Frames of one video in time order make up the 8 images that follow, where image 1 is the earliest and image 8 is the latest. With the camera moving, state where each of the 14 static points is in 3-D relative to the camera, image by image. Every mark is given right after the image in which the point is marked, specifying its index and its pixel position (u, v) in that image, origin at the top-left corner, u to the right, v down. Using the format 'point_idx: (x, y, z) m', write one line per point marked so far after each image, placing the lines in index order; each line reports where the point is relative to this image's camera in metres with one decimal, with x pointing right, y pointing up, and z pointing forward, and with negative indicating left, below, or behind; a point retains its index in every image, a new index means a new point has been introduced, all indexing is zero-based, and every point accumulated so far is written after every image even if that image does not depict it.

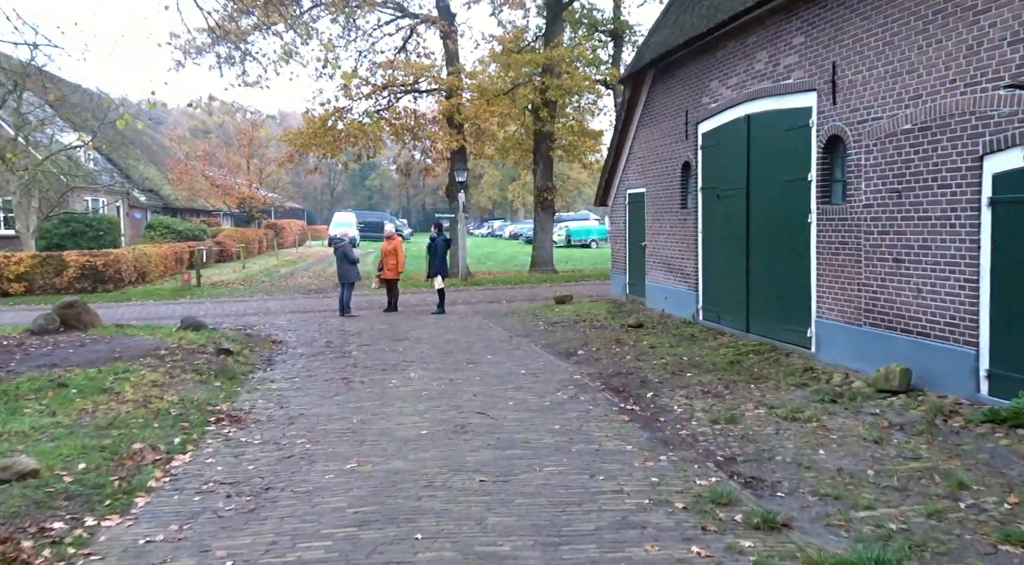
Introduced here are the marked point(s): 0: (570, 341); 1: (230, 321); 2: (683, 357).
0: (+0.9, -0.9, +14.4) m
1: (-5.6, -0.8, +19.0) m
2: (+2.1, -0.9, +11.9) m
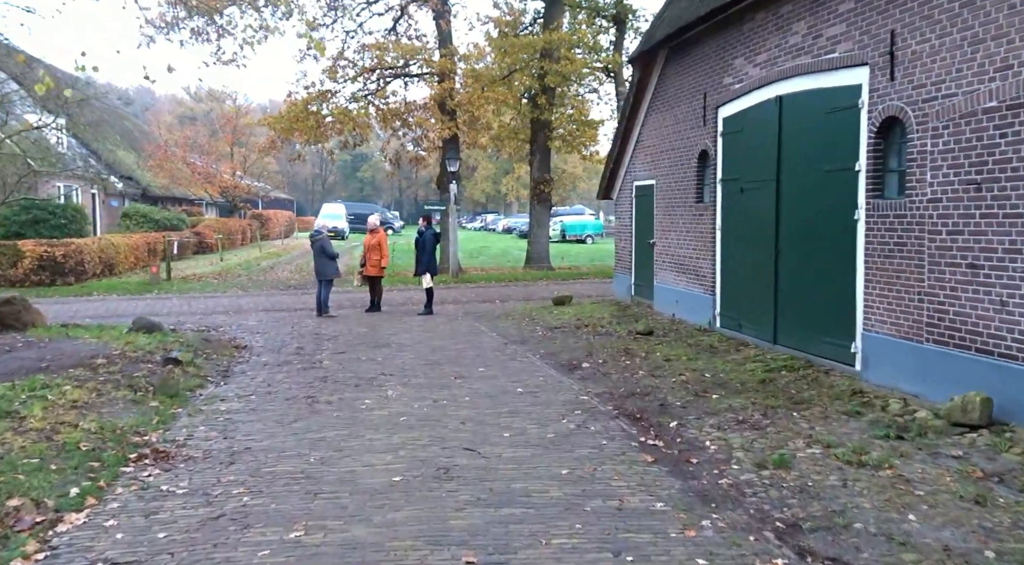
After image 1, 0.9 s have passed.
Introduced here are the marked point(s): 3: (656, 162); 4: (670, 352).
0: (+0.8, -0.9, +12.7) m
1: (-5.7, -0.7, +17.3) m
2: (+2.1, -1.0, +10.2) m
3: (+2.4, +2.1, +16.3) m
4: (+2.0, -0.9, +11.9) m
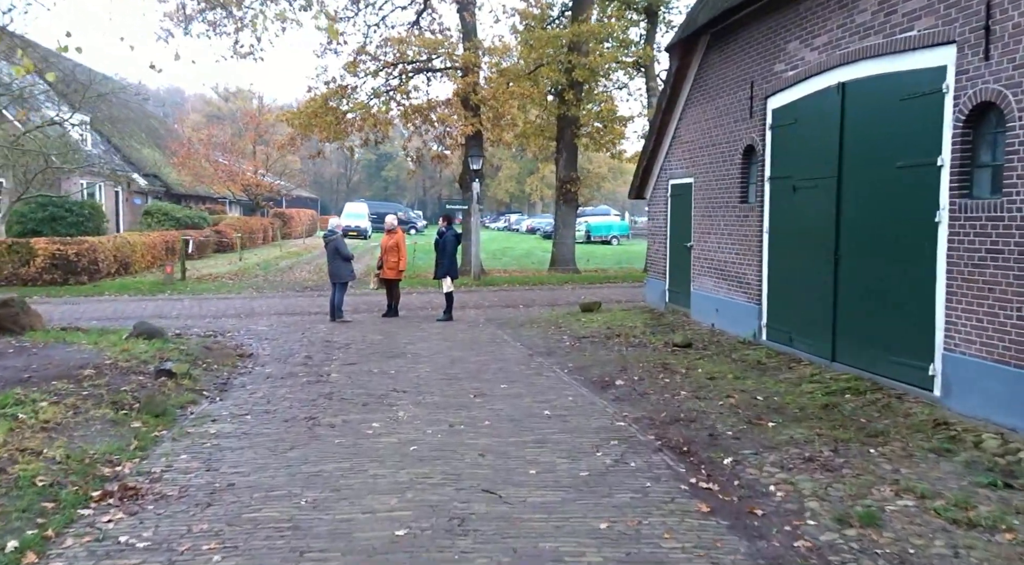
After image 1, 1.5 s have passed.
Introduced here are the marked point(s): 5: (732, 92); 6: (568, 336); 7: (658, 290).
0: (+1.1, -1.0, +11.6) m
1: (-5.3, -0.7, +16.3) m
2: (+2.3, -1.1, +9.1) m
3: (+2.9, +2.0, +15.1) m
4: (+2.3, -1.0, +10.7) m
5: (+3.0, +2.6, +13.3) m
6: (+0.8, -0.8, +14.4) m
7: (+2.6, -0.1, +17.0) m
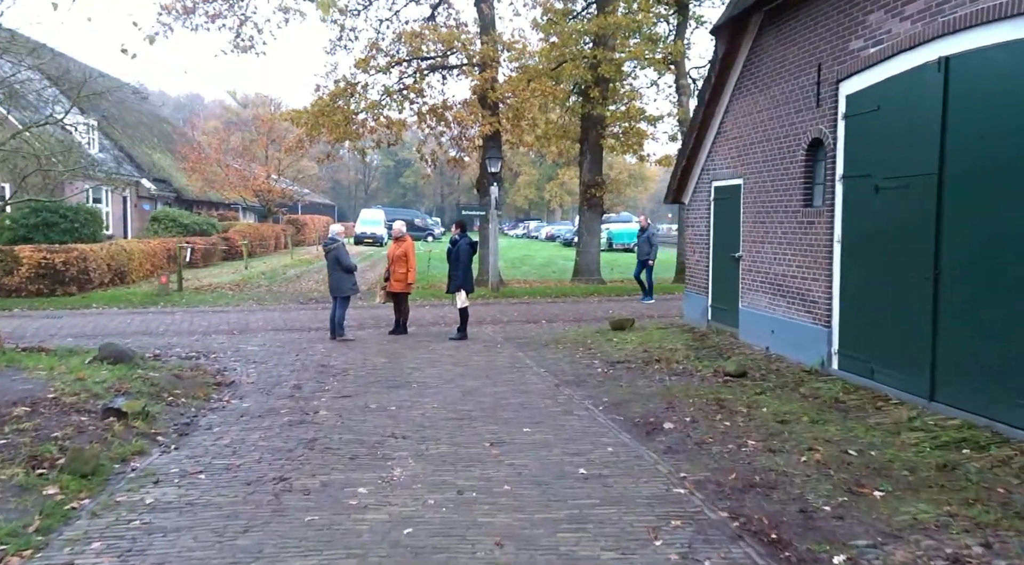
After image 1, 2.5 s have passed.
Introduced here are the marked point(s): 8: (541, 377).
0: (+1.4, -1.2, +9.7) m
1: (-5.0, -0.9, +14.5) m
2: (+2.5, -1.3, +7.2) m
3: (+3.2, +1.8, +13.2) m
4: (+2.5, -1.2, +8.8) m
5: (+3.3, +2.4, +11.4) m
6: (+1.1, -1.0, +12.5) m
7: (+2.9, -0.4, +15.1) m
8: (+0.3, -1.1, +11.4) m
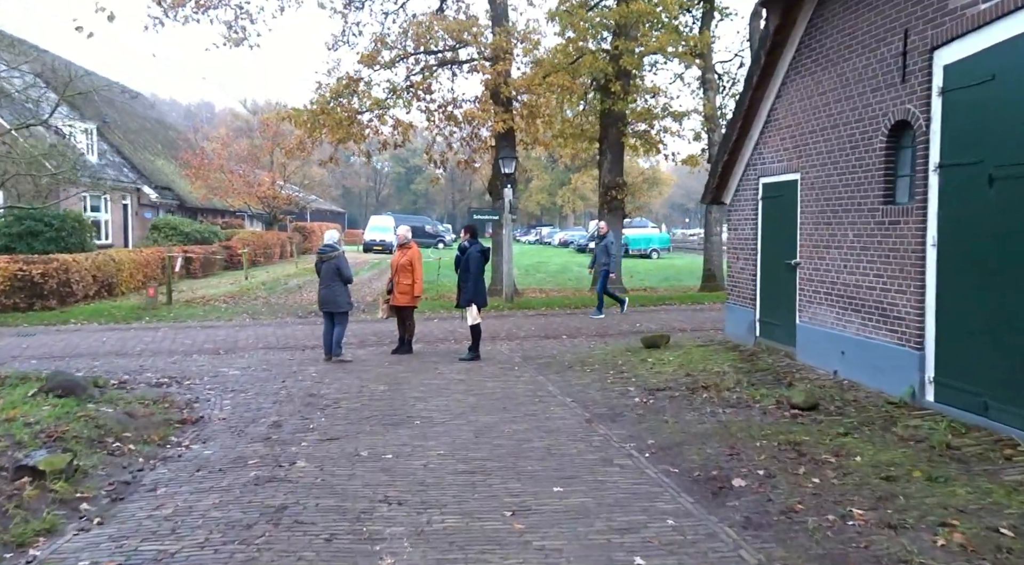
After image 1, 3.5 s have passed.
0: (+1.6, -1.3, +7.8) m
1: (-4.7, -1.1, +12.8) m
2: (+2.7, -1.4, +5.3) m
3: (+3.4, +1.6, +11.3) m
4: (+2.7, -1.3, +6.9) m
5: (+3.5, +2.3, +9.5) m
6: (+1.4, -1.2, +10.6) m
7: (+3.2, -0.5, +13.2) m
8: (+0.6, -1.3, +9.5) m
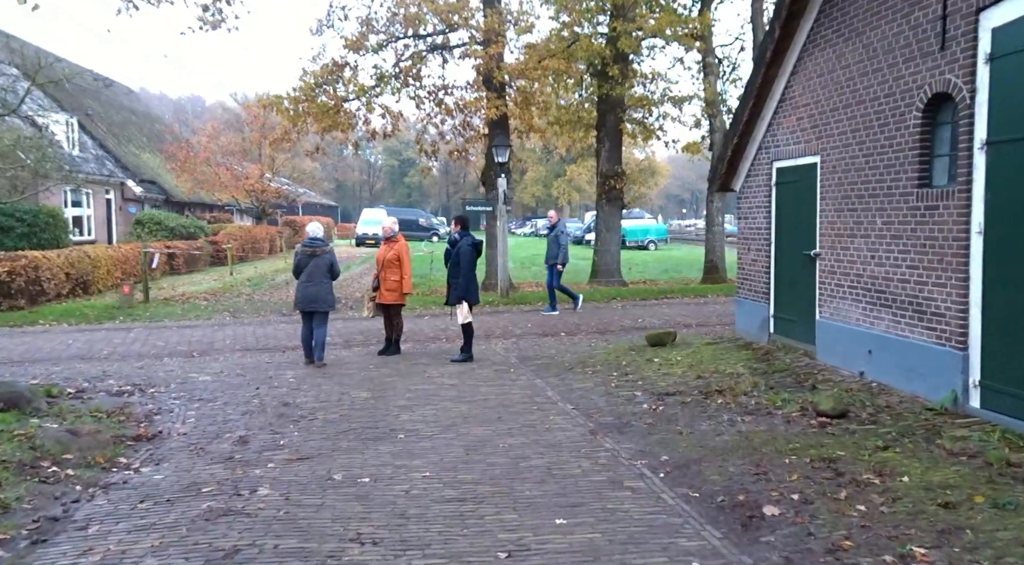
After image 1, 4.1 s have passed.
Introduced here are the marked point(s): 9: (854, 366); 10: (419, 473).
0: (+1.5, -1.3, +6.9) m
1: (-4.8, -1.1, +11.8) m
2: (+2.7, -1.3, +4.3) m
3: (+3.3, +1.7, +10.4) m
4: (+2.6, -1.2, +6.0) m
5: (+3.5, +2.4, +8.5) m
6: (+1.3, -1.1, +9.6) m
7: (+3.1, -0.4, +12.2) m
8: (+0.5, -1.2, +8.6) m
9: (+3.4, -0.8, +9.6) m
10: (-0.7, -1.3, +6.7) m
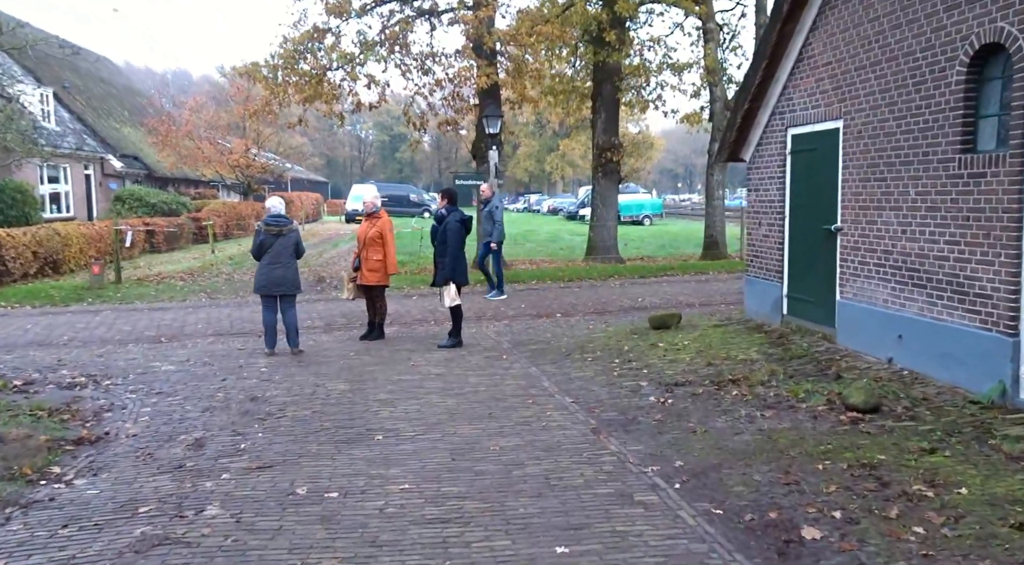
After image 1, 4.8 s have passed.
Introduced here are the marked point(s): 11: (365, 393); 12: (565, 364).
0: (+1.5, -1.2, +6.0) m
1: (-4.8, -0.9, +10.8) m
2: (+2.6, -1.3, +3.4) m
3: (+3.2, +1.9, +9.4) m
4: (+2.6, -1.1, +5.1) m
5: (+3.4, +2.6, +7.5) m
6: (+1.2, -0.9, +8.7) m
7: (+3.0, -0.2, +11.3) m
8: (+0.5, -1.1, +7.6) m
9: (+3.4, -0.6, +8.7) m
10: (-0.7, -1.2, +5.8) m
11: (-1.3, -1.0, +8.6) m
12: (+0.5, -0.9, +9.9) m
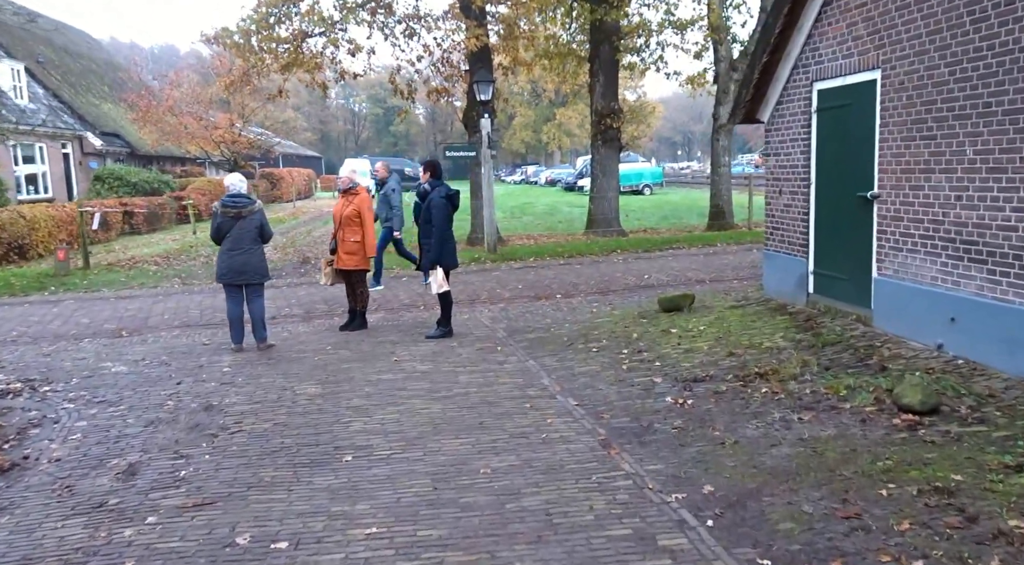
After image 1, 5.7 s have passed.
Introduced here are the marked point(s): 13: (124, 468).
0: (+1.4, -1.1, +4.8) m
1: (-4.9, -0.8, +9.6) m
2: (+2.6, -1.2, +2.3) m
3: (+3.1, +2.1, +8.2) m
4: (+2.6, -1.1, +3.9) m
5: (+3.3, +2.7, +6.3) m
6: (+1.2, -0.8, +7.6) m
7: (+3.0, +0.1, +10.1) m
8: (+0.4, -1.0, +6.5) m
9: (+3.3, -0.4, +7.6) m
10: (-0.7, -1.2, +4.7) m
11: (-1.4, -0.9, +7.5) m
12: (+0.5, -0.7, +8.7) m
13: (-2.4, -1.1, +5.9) m
